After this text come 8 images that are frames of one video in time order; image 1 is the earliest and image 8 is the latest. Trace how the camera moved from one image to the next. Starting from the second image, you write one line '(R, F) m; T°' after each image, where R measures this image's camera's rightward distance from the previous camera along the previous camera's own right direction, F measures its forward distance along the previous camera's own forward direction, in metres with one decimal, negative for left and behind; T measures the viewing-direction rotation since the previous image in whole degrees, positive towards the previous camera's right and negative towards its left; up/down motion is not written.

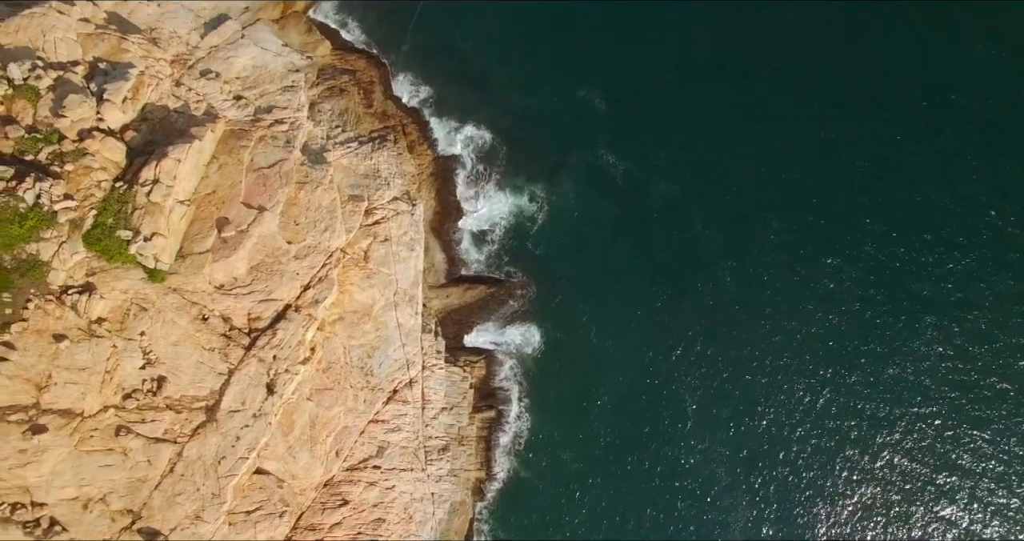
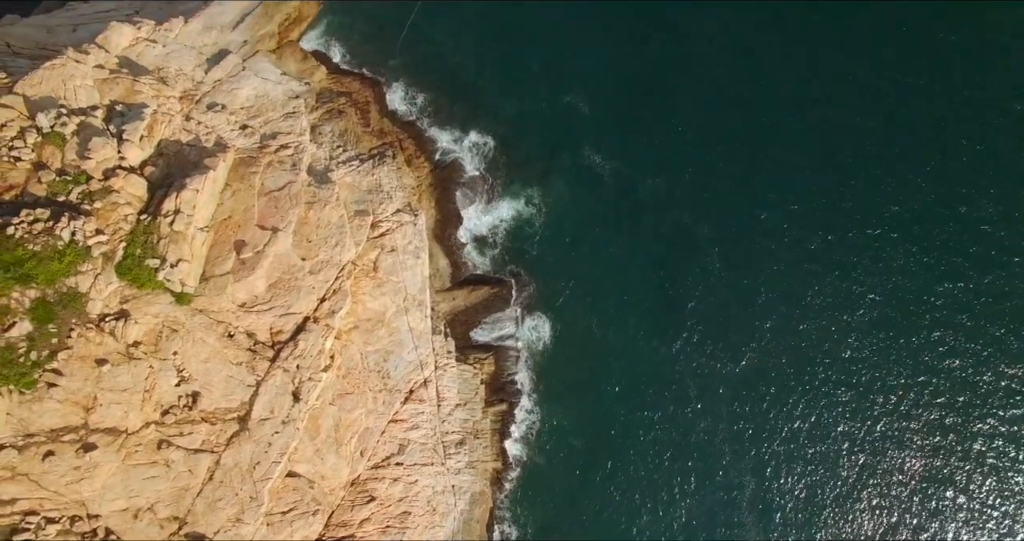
(+0.1, -2.3) m; 0°
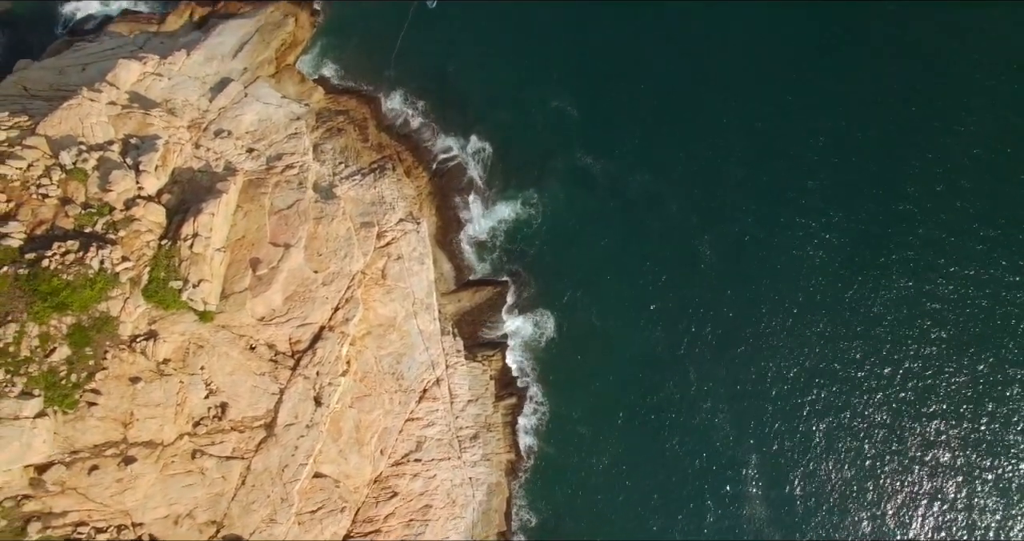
(-0.1, -2.1) m; 0°
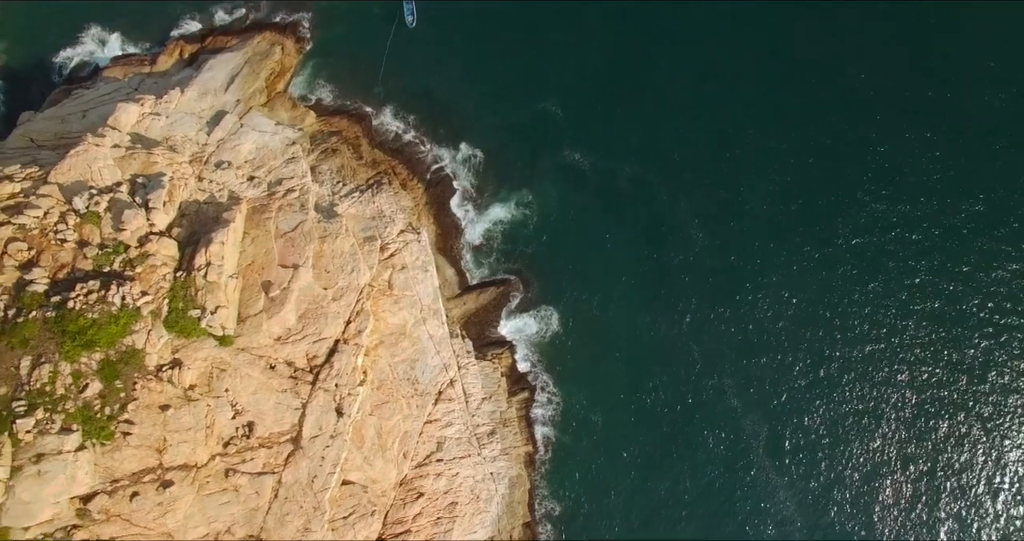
(0.0, -1.6) m; 0°
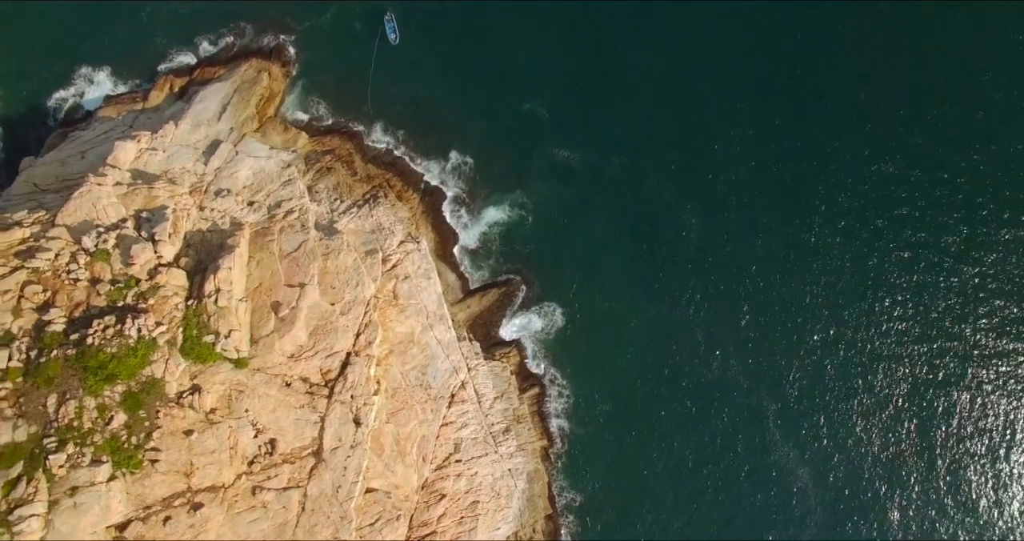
(0.0, -1.0) m; 0°
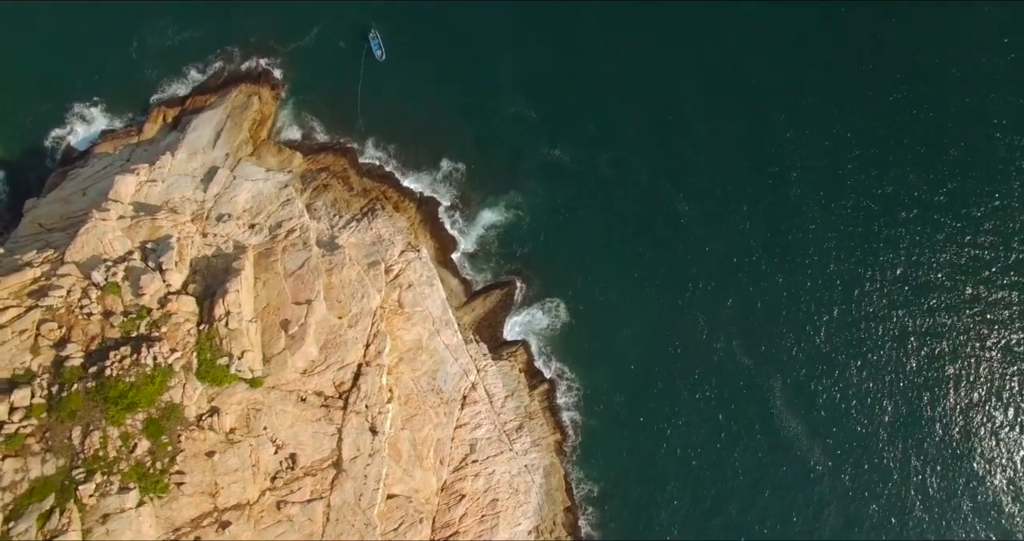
(0.0, -0.9) m; 0°
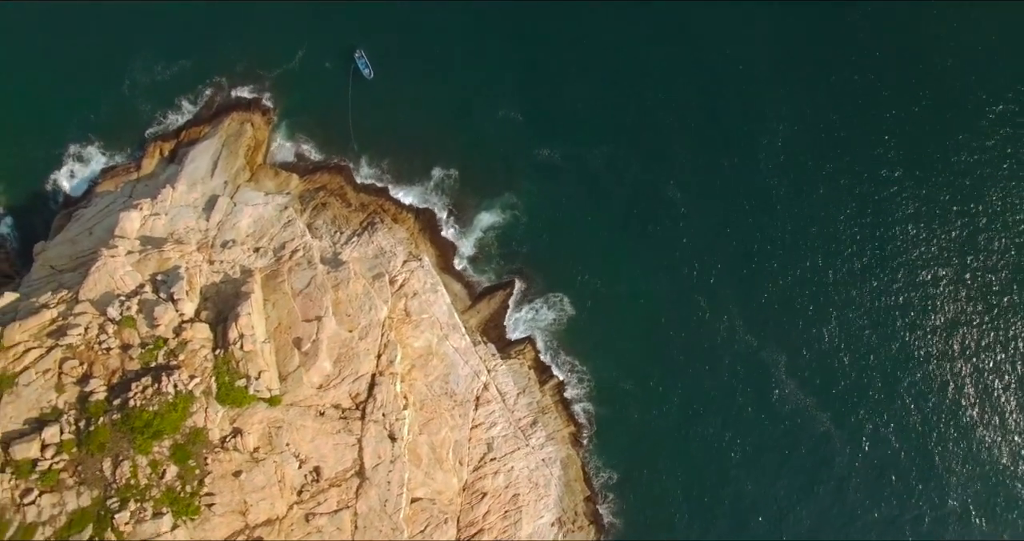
(0.0, -1.1) m; 0°
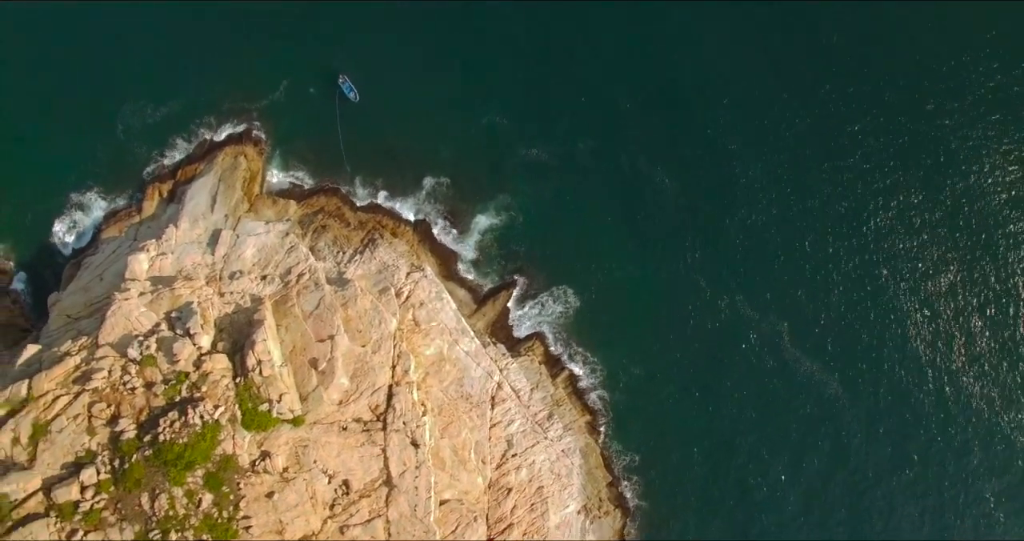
(0.0, -1.2) m; 0°
